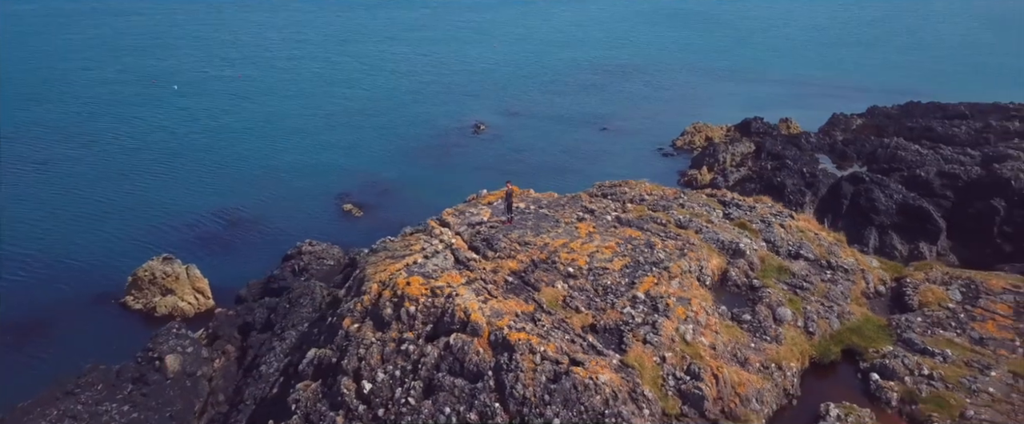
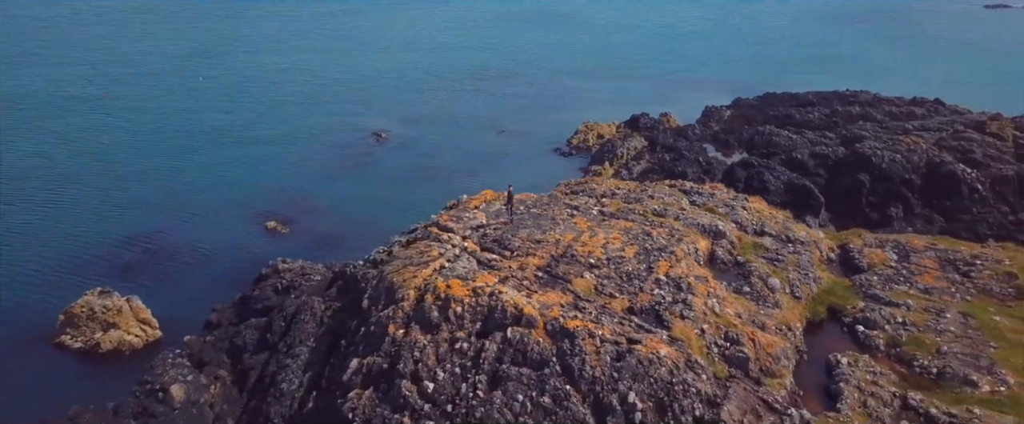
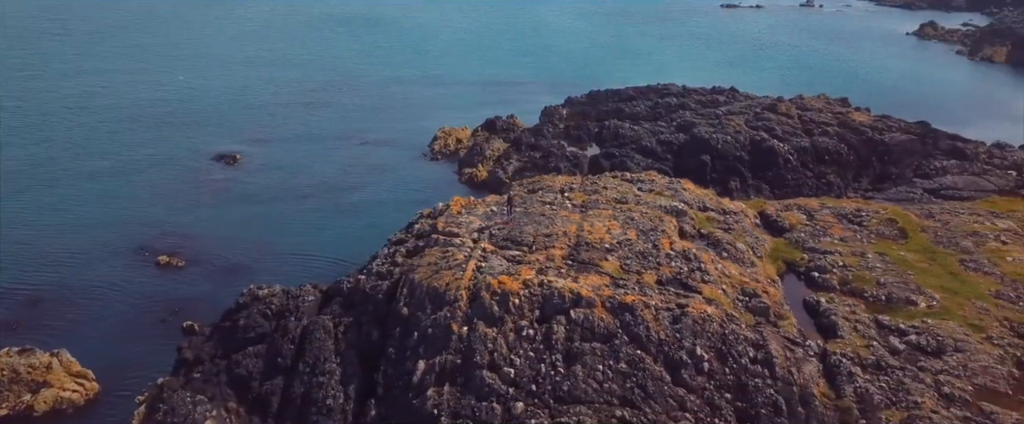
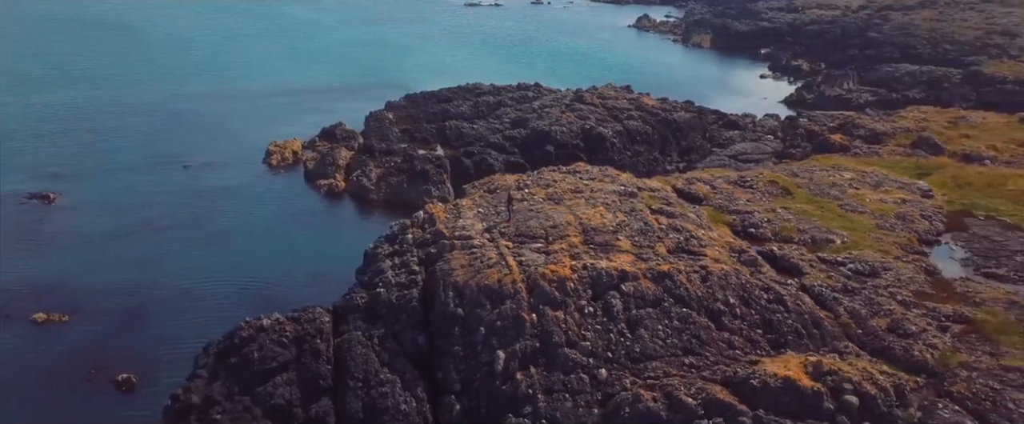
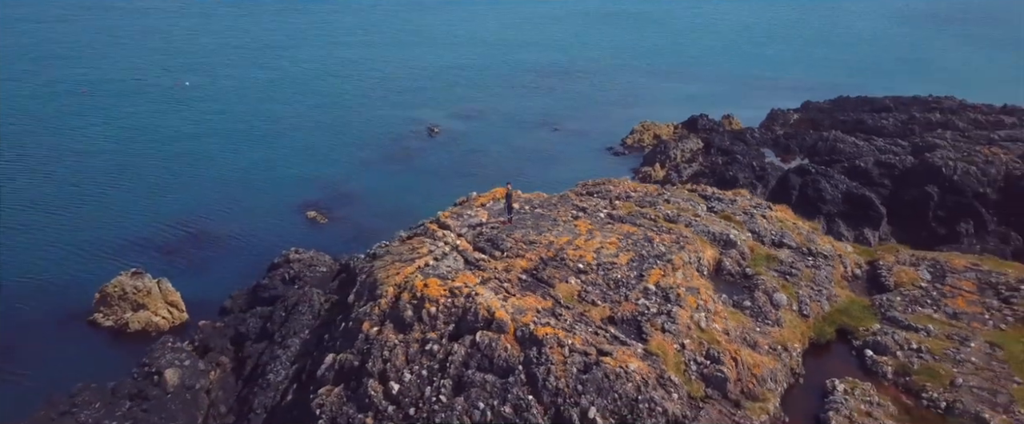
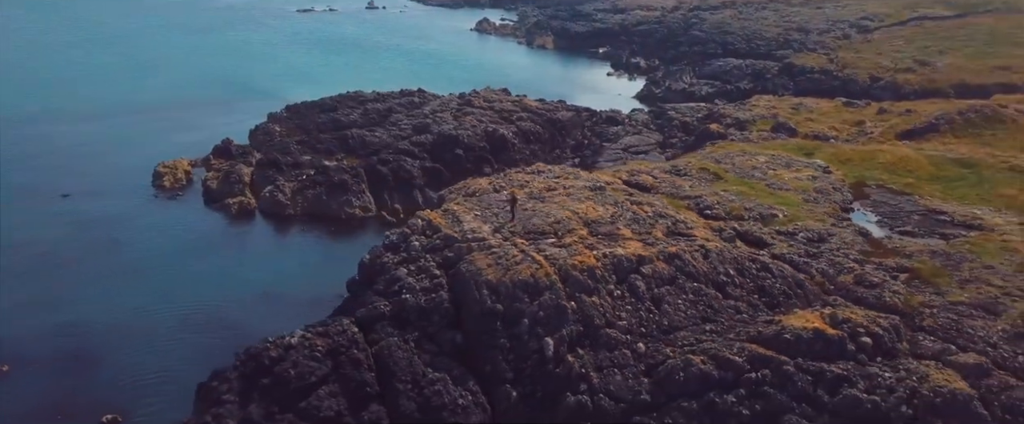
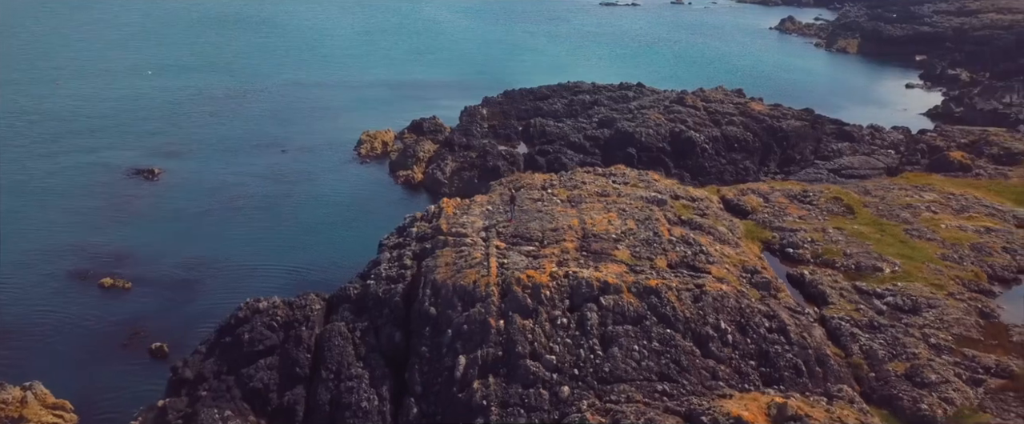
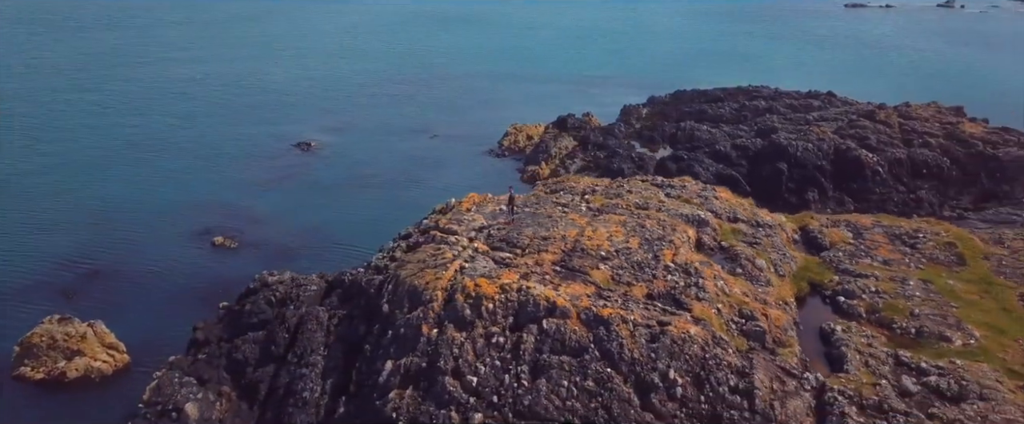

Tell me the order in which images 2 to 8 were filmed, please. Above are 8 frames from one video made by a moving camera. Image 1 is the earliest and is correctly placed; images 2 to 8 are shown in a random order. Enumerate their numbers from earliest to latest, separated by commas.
5, 2, 8, 3, 7, 4, 6
